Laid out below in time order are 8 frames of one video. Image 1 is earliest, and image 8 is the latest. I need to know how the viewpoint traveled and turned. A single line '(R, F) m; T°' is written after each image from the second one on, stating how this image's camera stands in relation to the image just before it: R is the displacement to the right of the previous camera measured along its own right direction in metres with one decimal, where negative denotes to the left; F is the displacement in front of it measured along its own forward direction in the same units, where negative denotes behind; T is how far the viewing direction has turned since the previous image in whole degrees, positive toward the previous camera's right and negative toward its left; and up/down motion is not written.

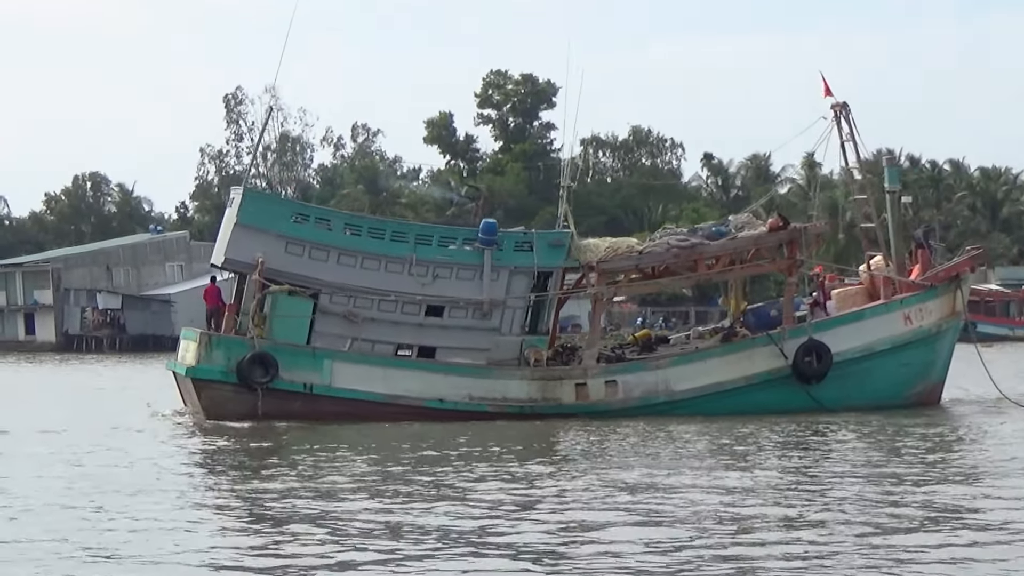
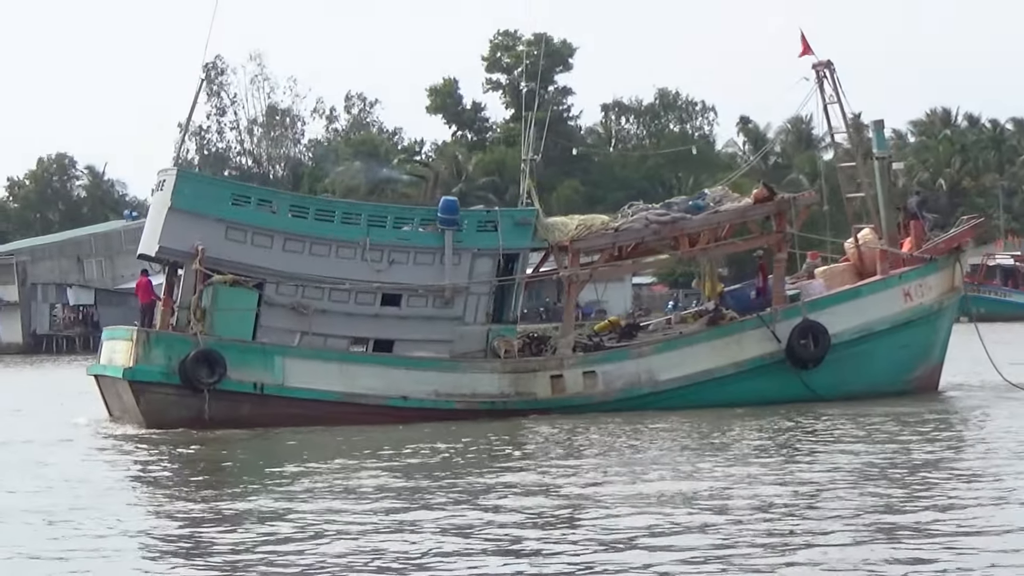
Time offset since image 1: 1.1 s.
(+2.0, +2.0) m; -6°
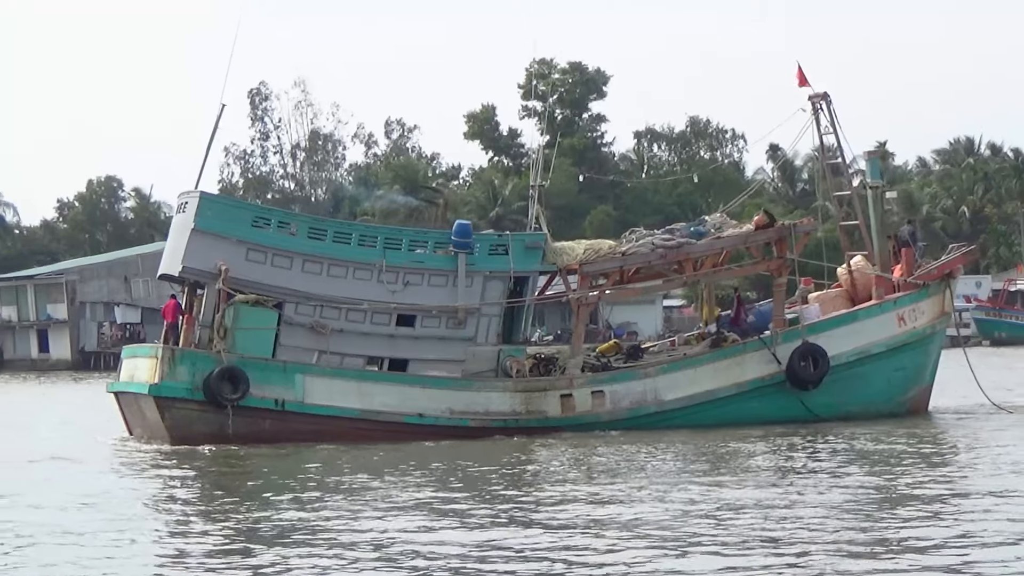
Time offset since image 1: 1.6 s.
(+0.9, -0.4) m; -4°
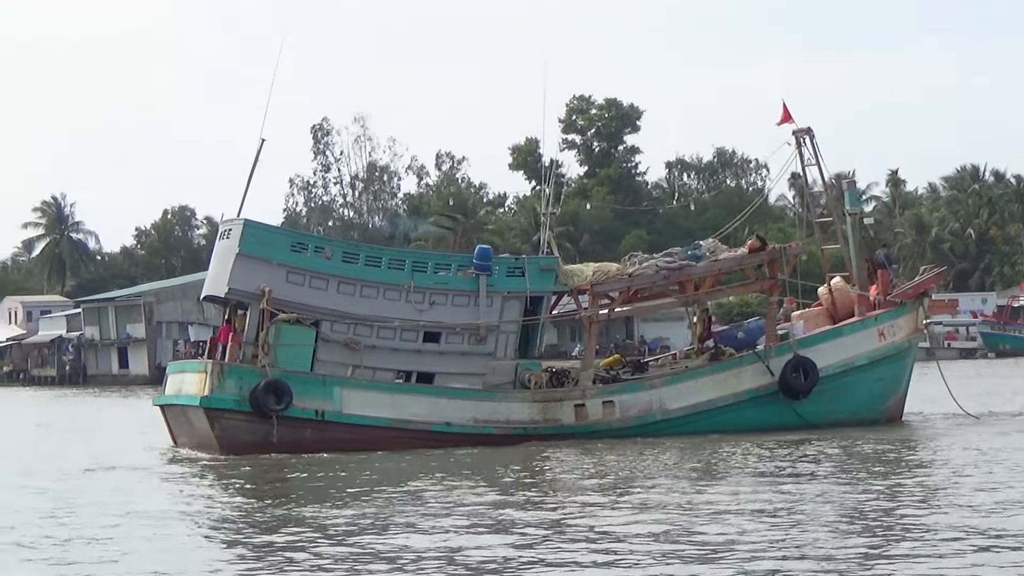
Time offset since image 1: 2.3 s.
(+1.1, -1.4) m; -4°
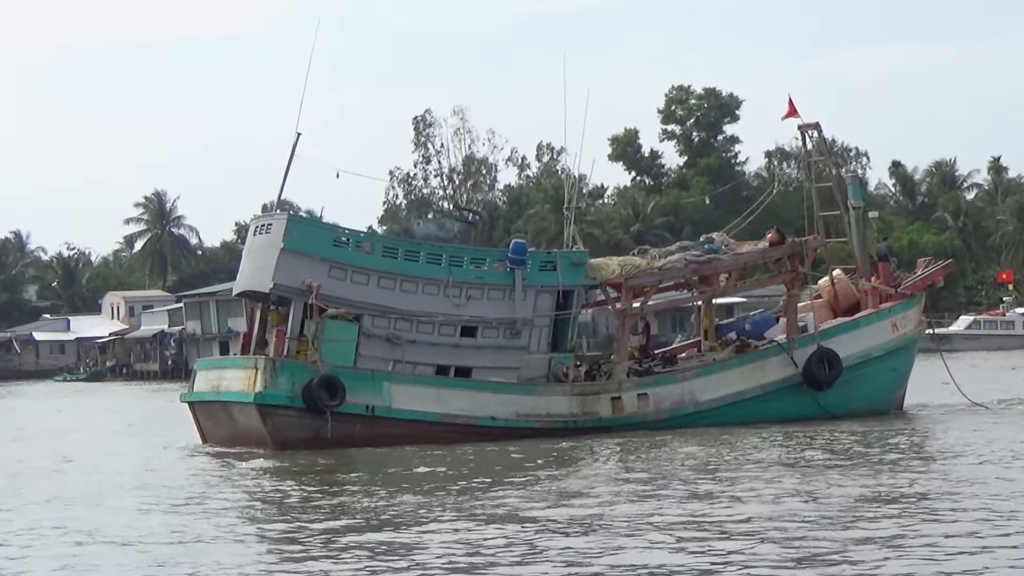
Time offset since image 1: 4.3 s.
(+2.5, +0.6) m; -10°
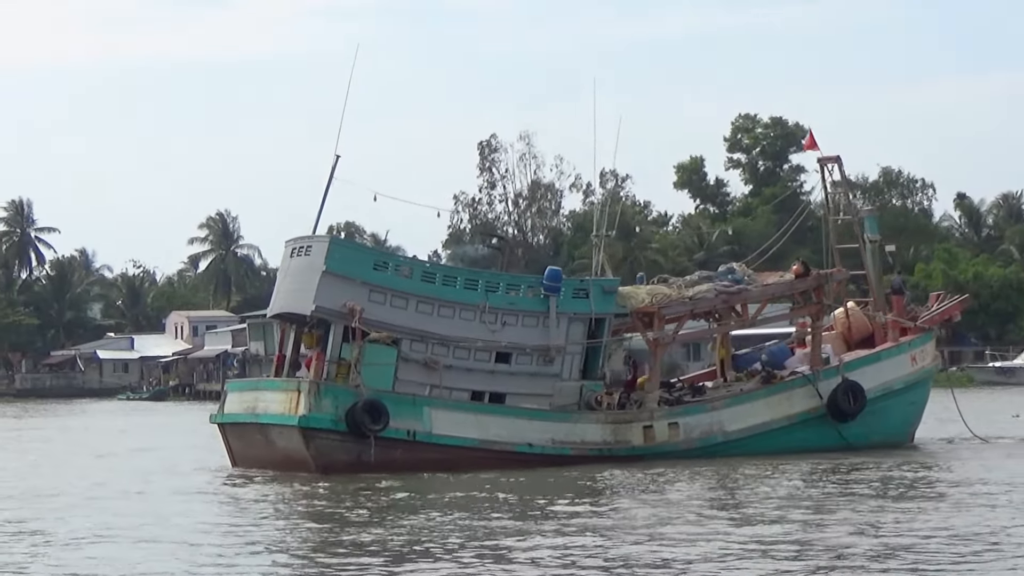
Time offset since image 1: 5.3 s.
(+1.0, +0.2) m; -5°
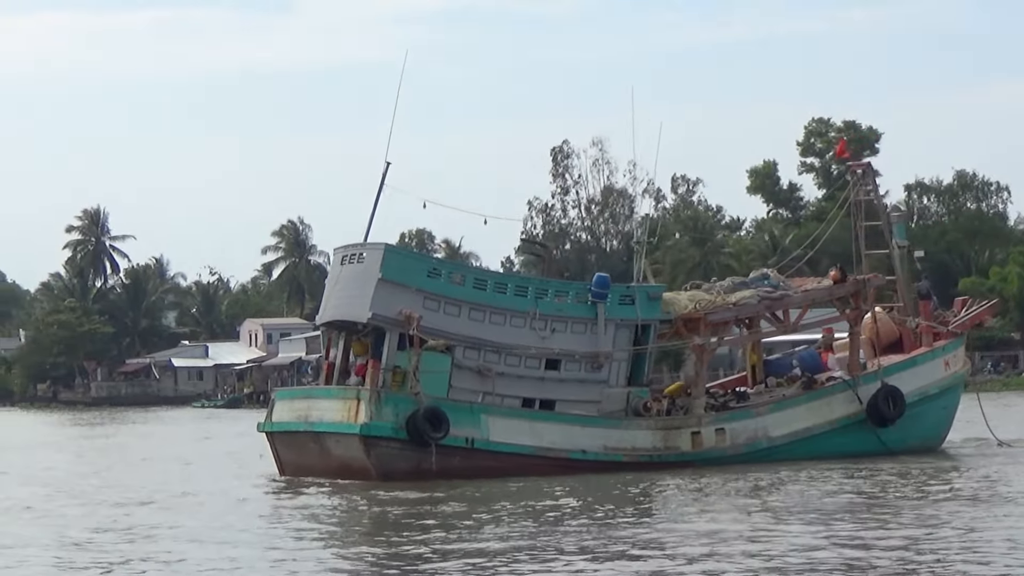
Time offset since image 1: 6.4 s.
(+0.9, +0.1) m; -5°
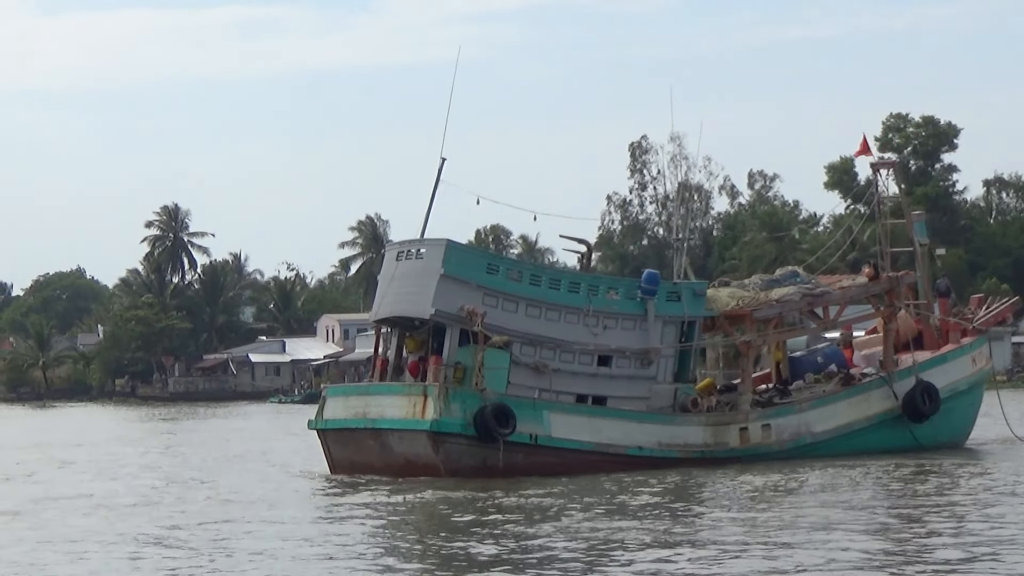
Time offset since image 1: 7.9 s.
(+1.0, -0.1) m; -6°
